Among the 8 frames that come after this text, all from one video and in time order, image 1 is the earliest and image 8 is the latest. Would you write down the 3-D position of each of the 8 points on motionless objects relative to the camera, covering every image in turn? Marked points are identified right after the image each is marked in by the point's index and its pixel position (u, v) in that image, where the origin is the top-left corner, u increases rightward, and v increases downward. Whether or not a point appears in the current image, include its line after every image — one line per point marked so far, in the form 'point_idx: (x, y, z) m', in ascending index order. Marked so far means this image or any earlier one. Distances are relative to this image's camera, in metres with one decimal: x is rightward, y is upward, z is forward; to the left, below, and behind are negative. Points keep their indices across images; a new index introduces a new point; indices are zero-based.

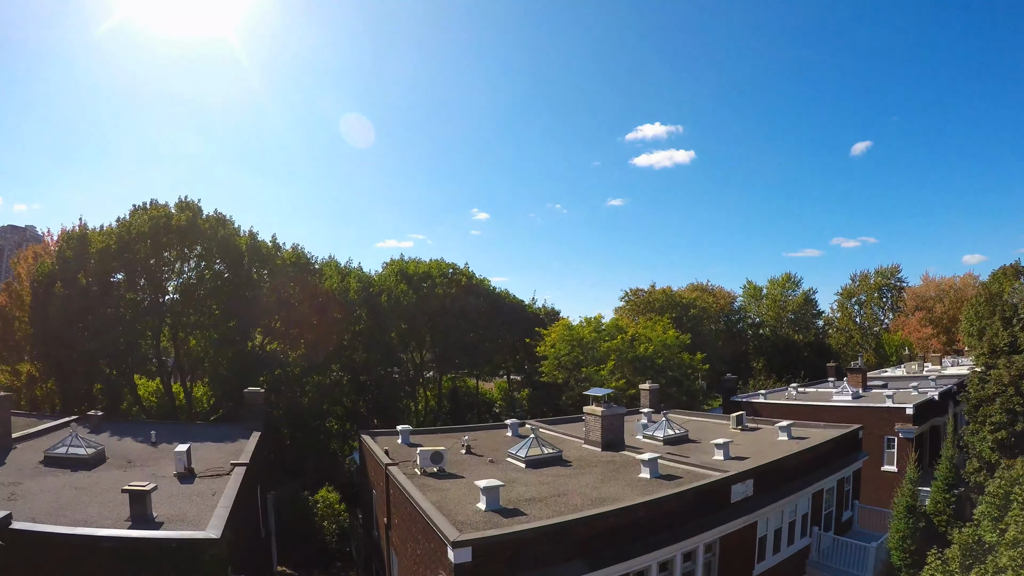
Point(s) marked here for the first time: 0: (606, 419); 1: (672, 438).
0: (+2.1, -2.9, +11.5) m
1: (+3.9, -3.7, +12.7) m
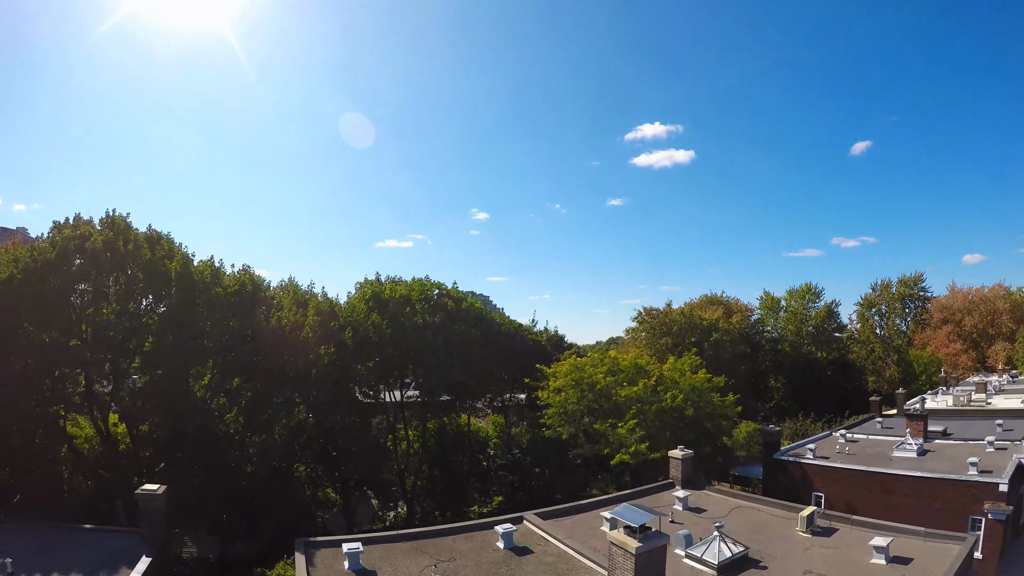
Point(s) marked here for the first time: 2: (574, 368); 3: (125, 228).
0: (+1.9, -4.0, +7.8) m
1: (+3.7, -4.8, +9.0) m
2: (+2.0, -2.6, +17.1) m
3: (-12.7, +2.0, +17.2) m
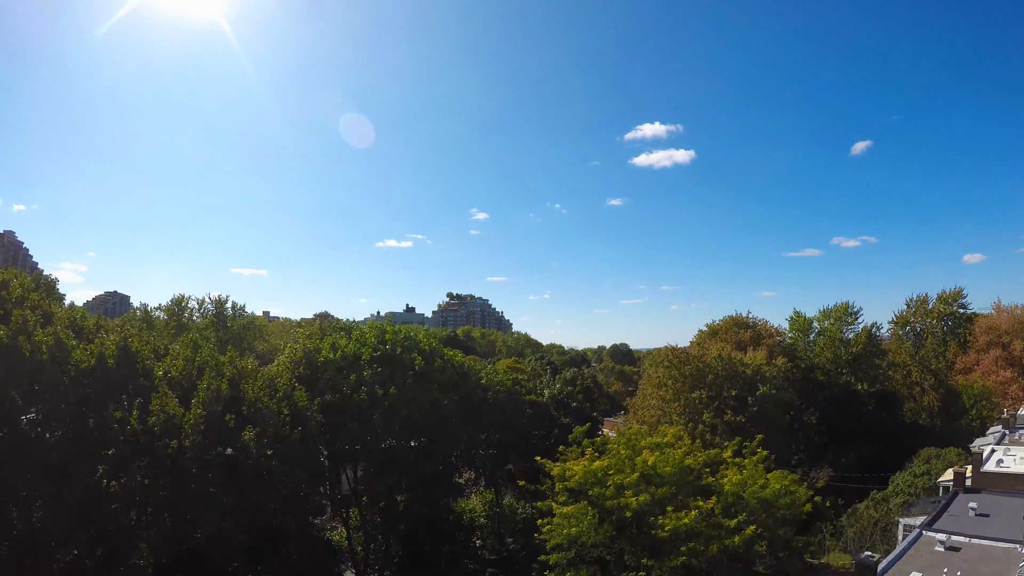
0: (+1.6, -5.6, +2.6) m
1: (+3.4, -6.4, +3.8) m
2: (+1.7, -4.2, +11.9) m
3: (-13.0, +0.4, +12.0) m
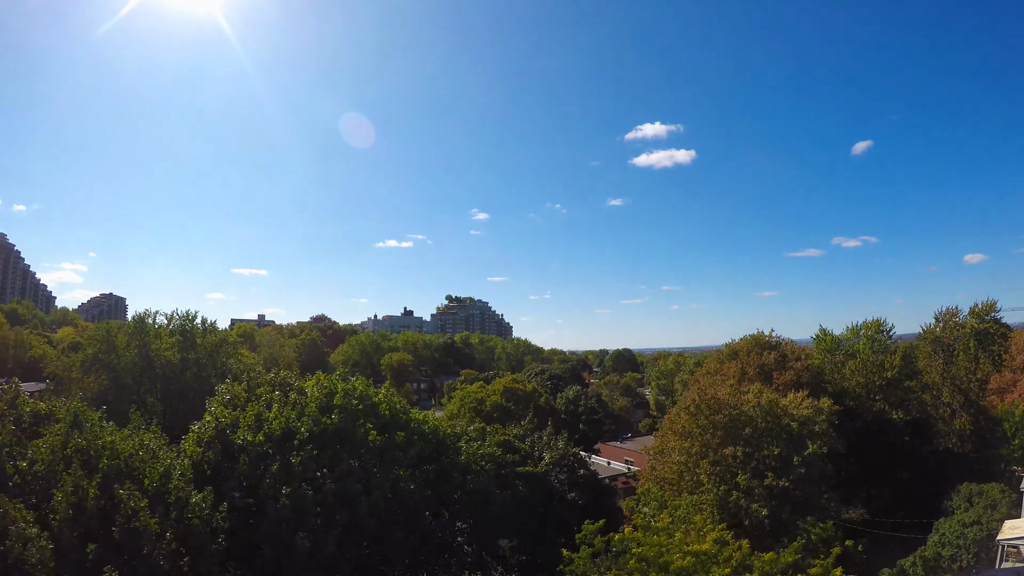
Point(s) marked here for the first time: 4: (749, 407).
0: (+1.4, -6.7, -1.0) m
1: (+3.2, -7.5, +0.2) m
2: (+1.5, -5.3, +8.3) m
3: (-13.3, -0.7, +8.4) m
4: (+8.0, -4.1, +17.7) m
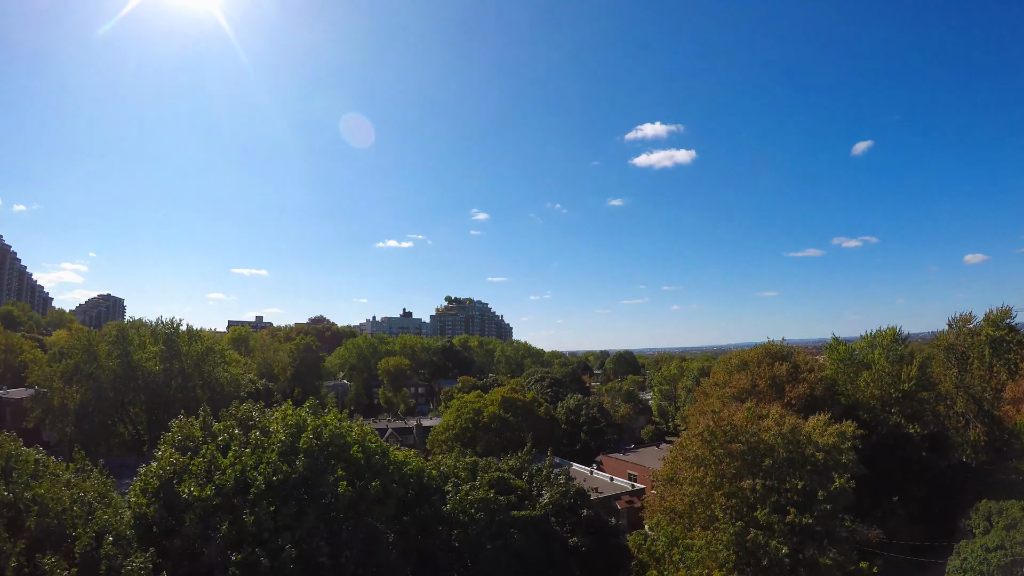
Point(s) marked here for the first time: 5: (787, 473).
0: (+1.3, -7.2, -2.5) m
1: (+3.1, -7.9, -1.4) m
2: (+1.4, -5.8, +6.7) m
3: (-13.4, -1.2, +6.8) m
4: (+7.9, -4.5, +16.2) m
5: (+8.2, -5.5, +15.7) m
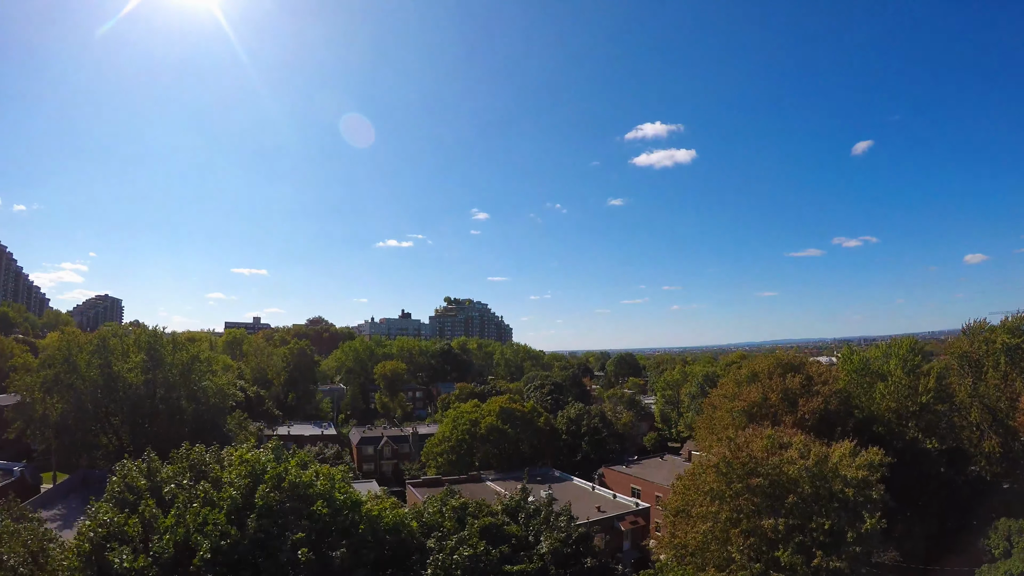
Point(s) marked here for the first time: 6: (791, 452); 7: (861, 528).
0: (+1.1, -7.6, -4.0) m
1: (+3.0, -8.4, -2.9) m
2: (+1.3, -6.2, +5.2) m
3: (-13.5, -1.7, +5.3) m
4: (+7.8, -5.0, +14.7) m
5: (+8.0, -6.0, +14.2) m
6: (+8.0, -4.8, +15.2) m
7: (+9.3, -6.3, +13.9) m
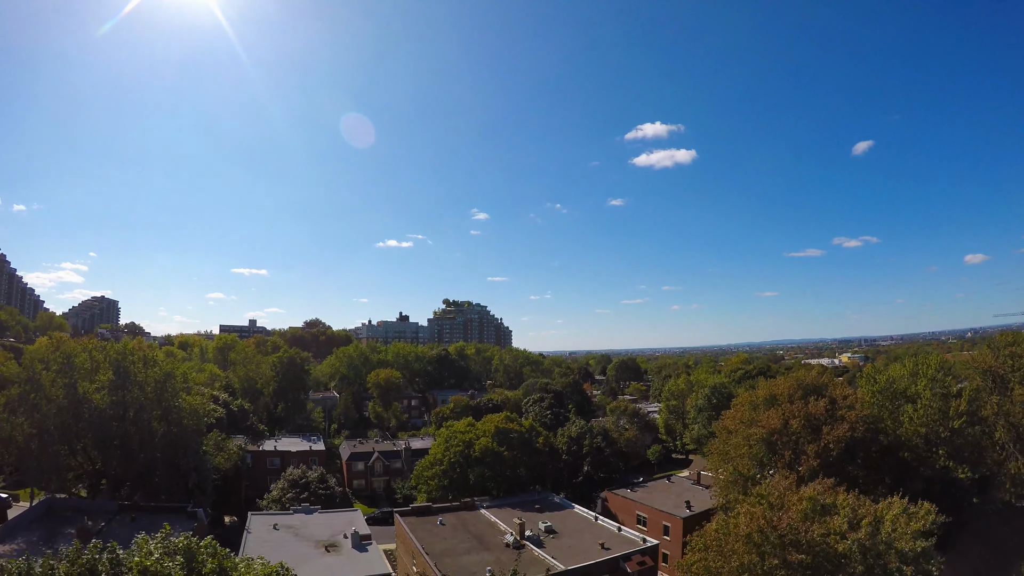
0: (+0.9, -8.4, -6.6) m
1: (+2.7, -9.2, -5.4) m
2: (+1.0, -7.0, +2.7) m
3: (-13.7, -2.4, +2.8) m
4: (+7.6, -5.8, +12.2) m
5: (+7.8, -6.8, +11.7) m
6: (+7.8, -5.6, +12.7) m
7: (+9.0, -7.1, +11.4) m
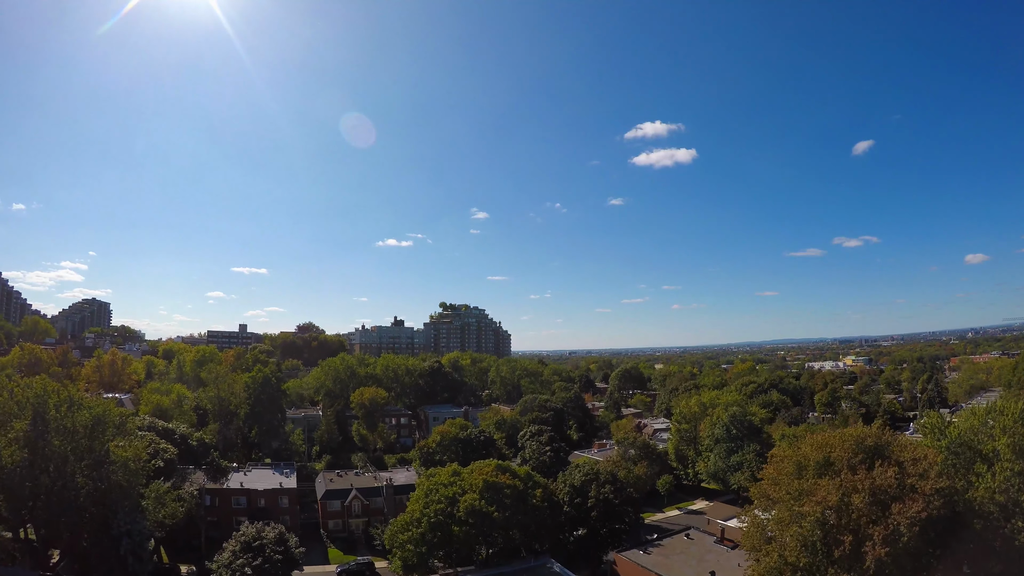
0: (+0.5, -10.1, -12.0) m
1: (+2.3, -10.8, -10.8) m
2: (+0.6, -8.6, -2.7) m
3: (-14.2, -4.1, -2.6) m
4: (+7.1, -7.4, +6.7) m
5: (+7.4, -8.4, +6.3) m
6: (+7.3, -7.2, +7.2) m
7: (+8.6, -8.7, +6.0) m
